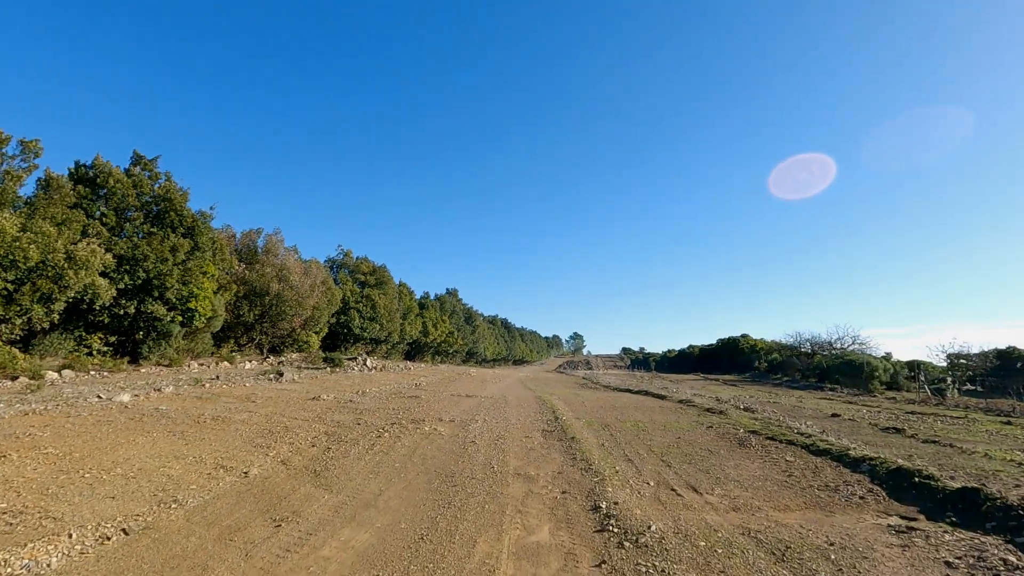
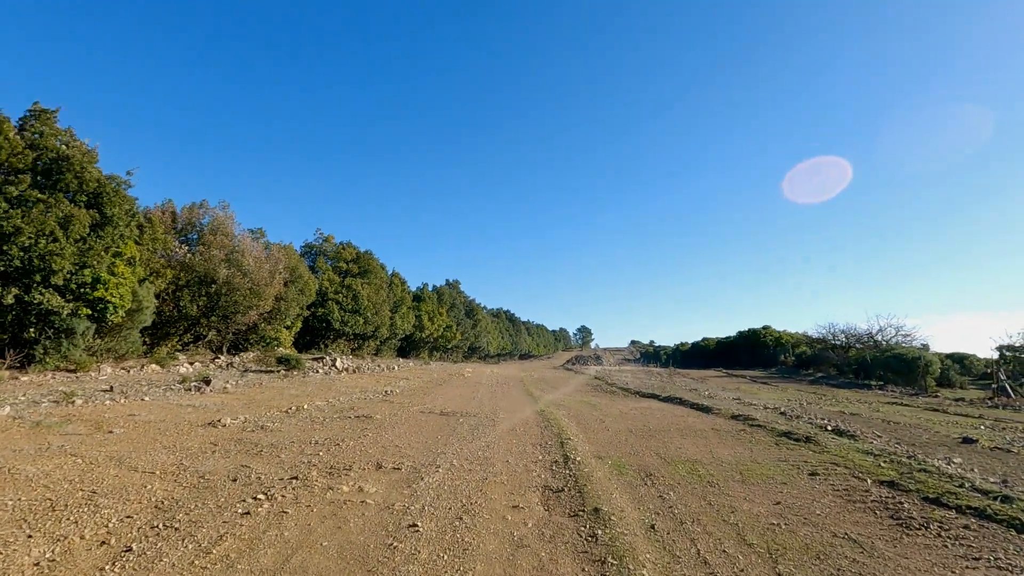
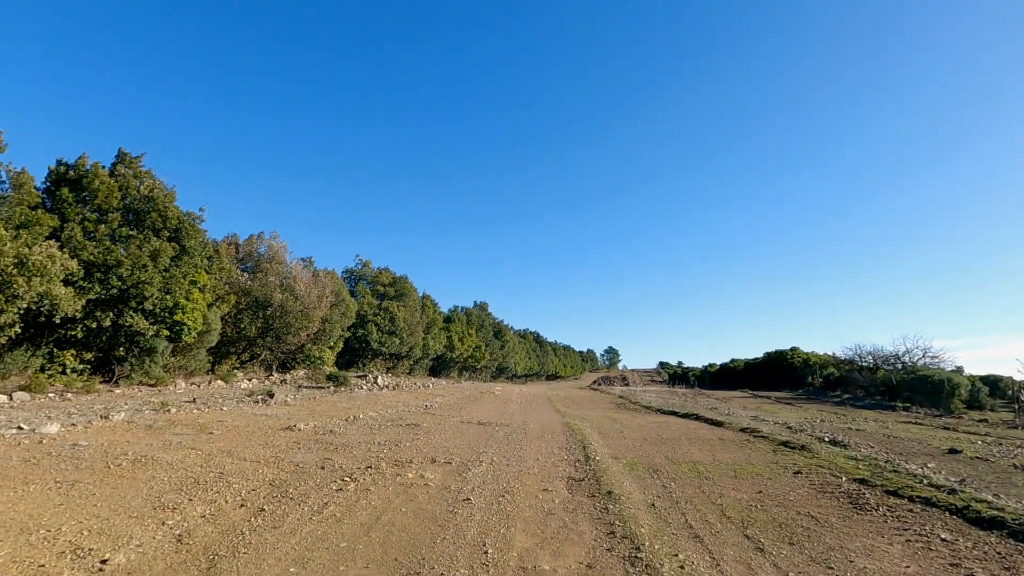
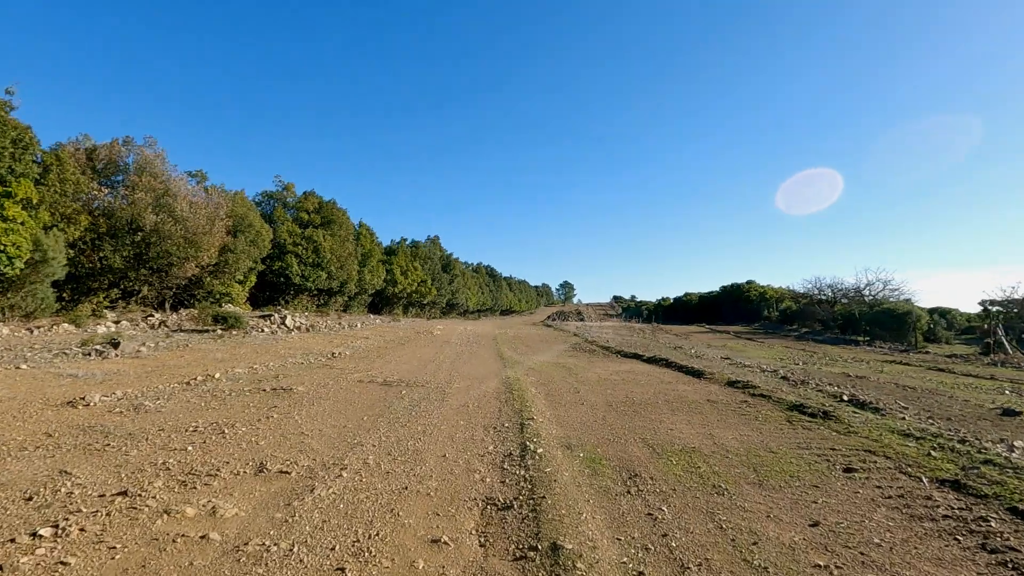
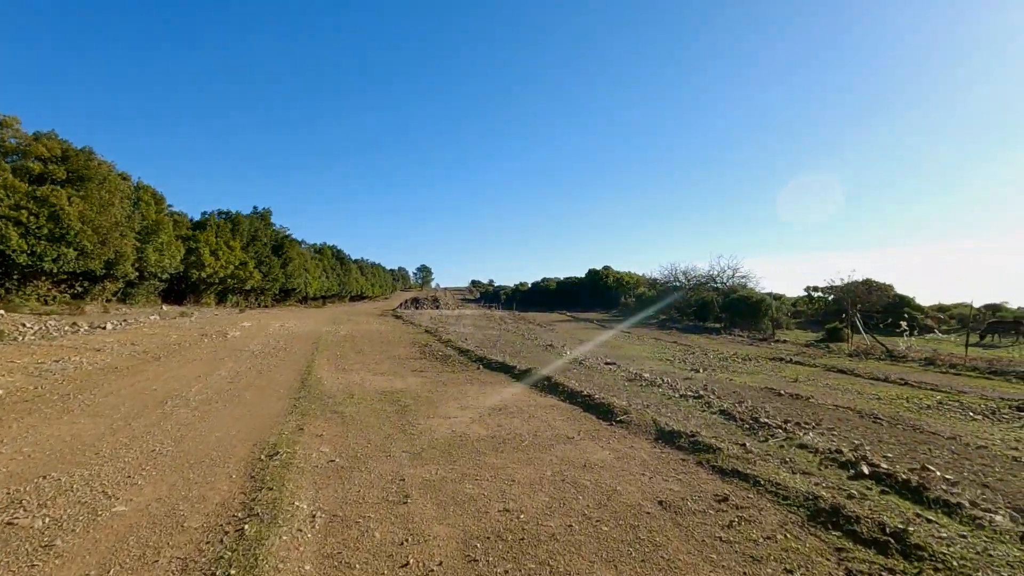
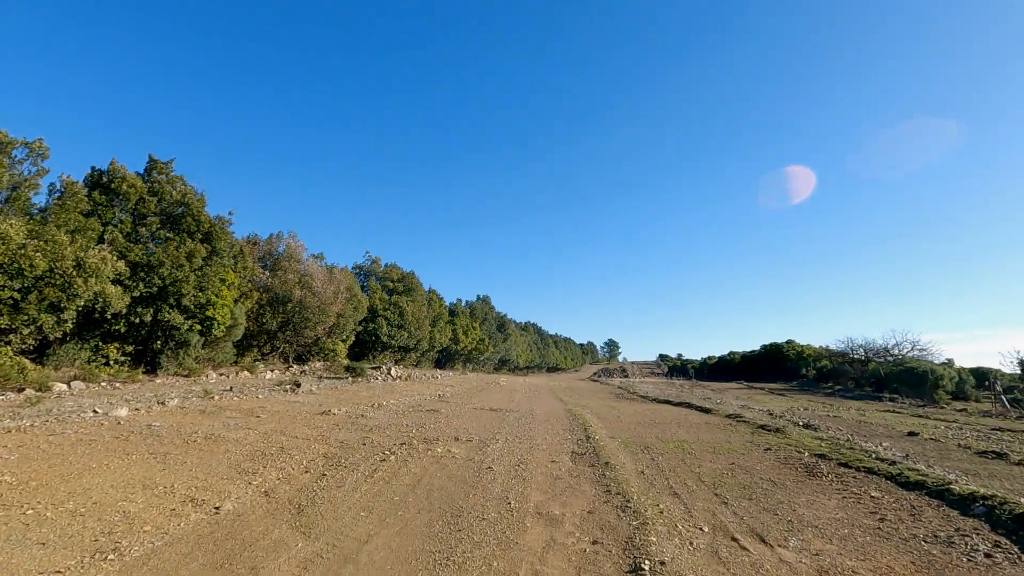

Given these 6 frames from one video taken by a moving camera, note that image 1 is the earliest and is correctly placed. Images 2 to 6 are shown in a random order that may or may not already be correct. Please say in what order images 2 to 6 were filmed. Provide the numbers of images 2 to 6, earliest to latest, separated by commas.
6, 3, 2, 4, 5
